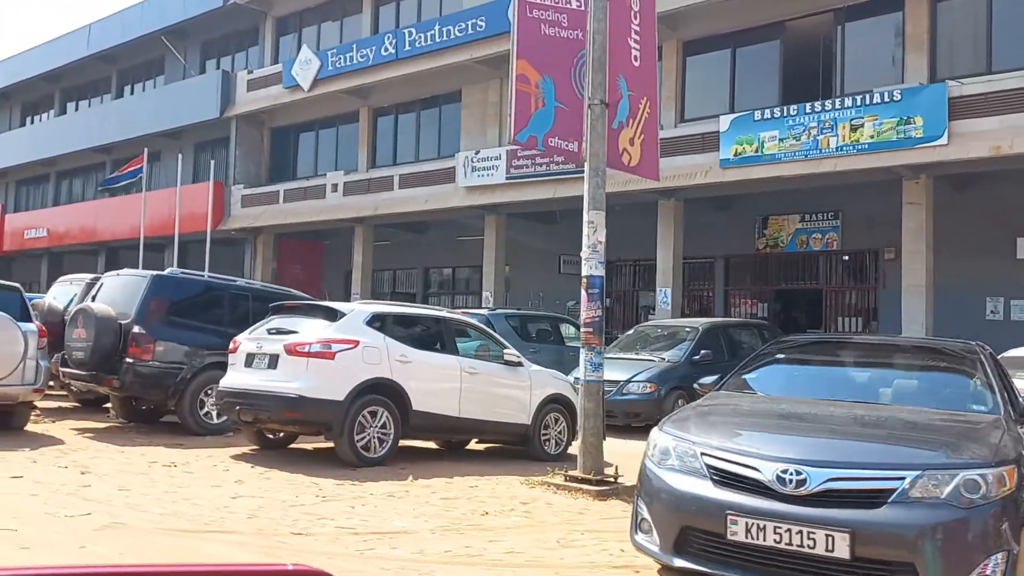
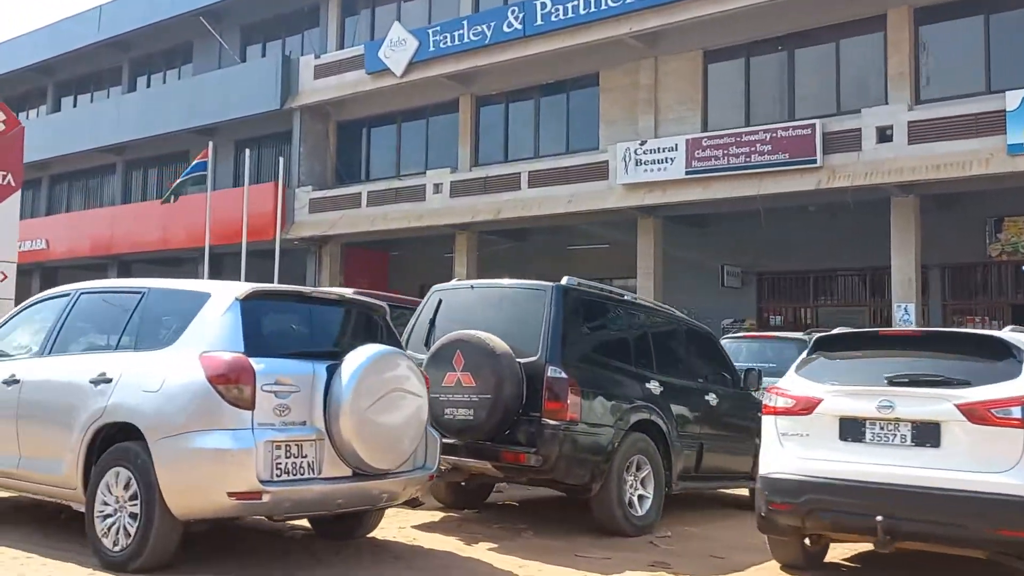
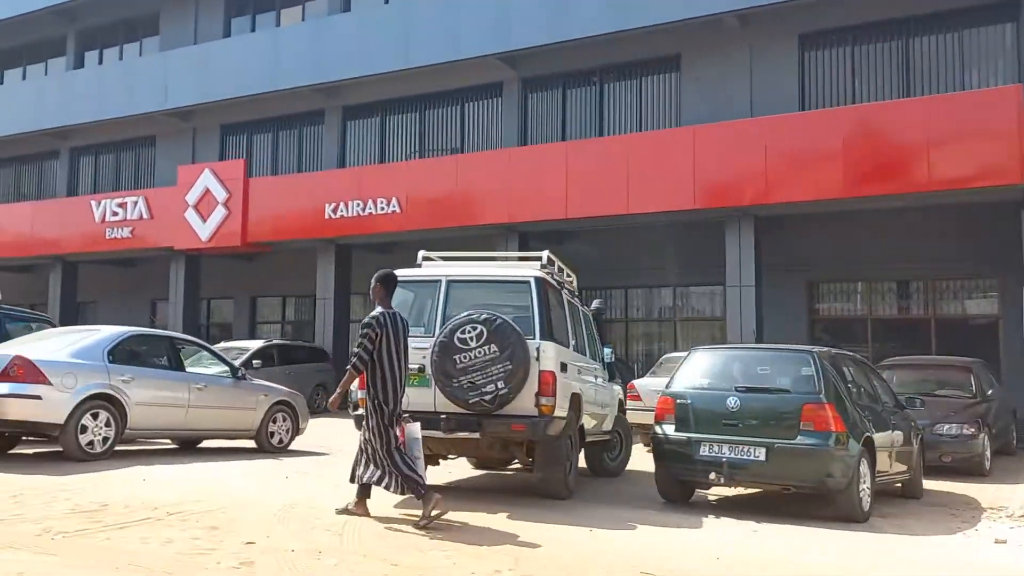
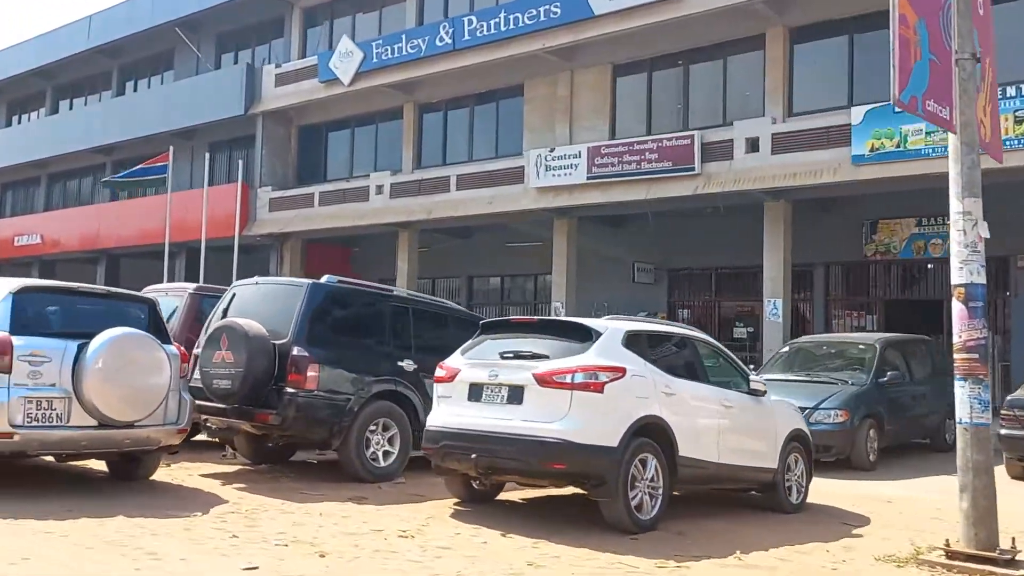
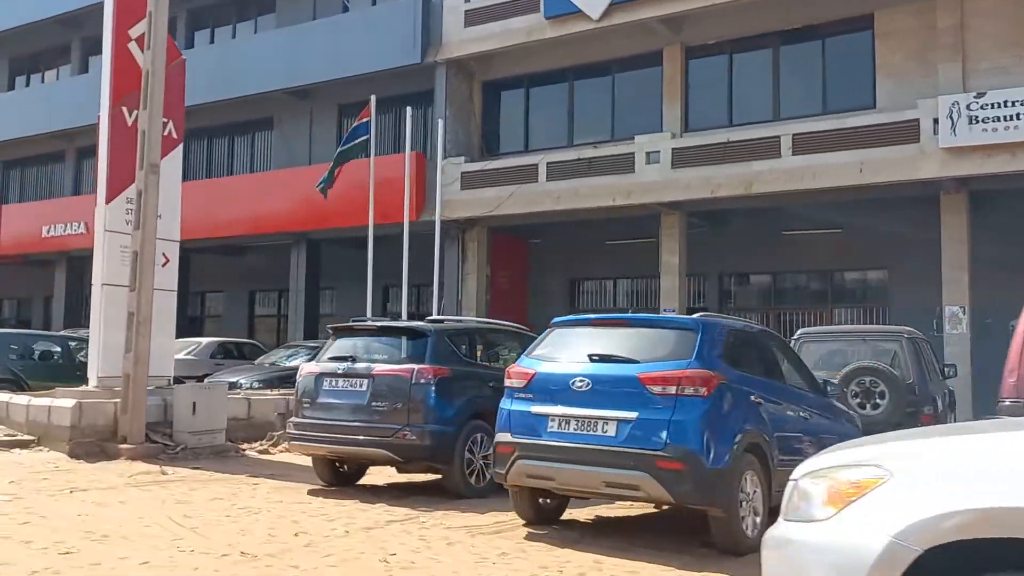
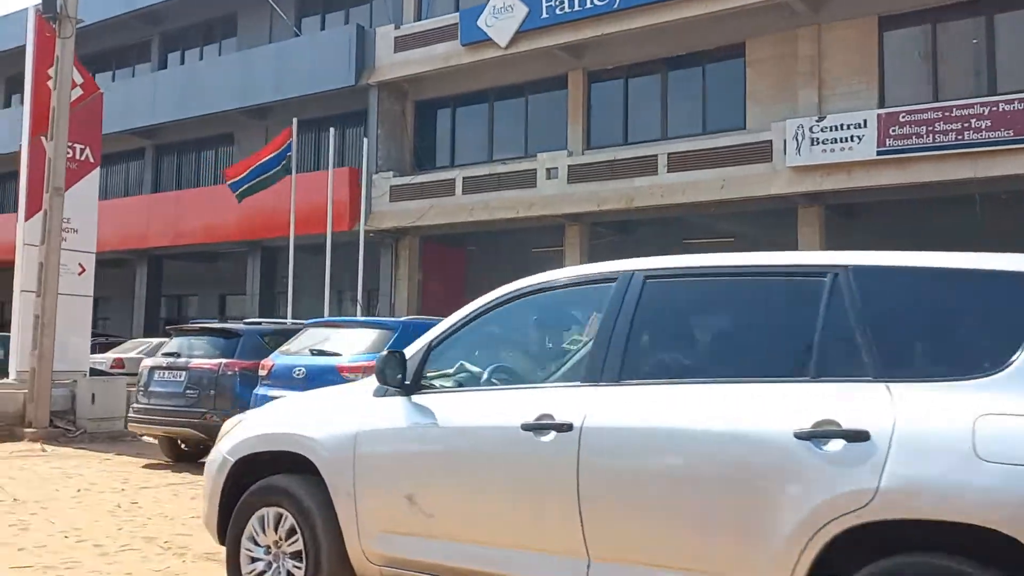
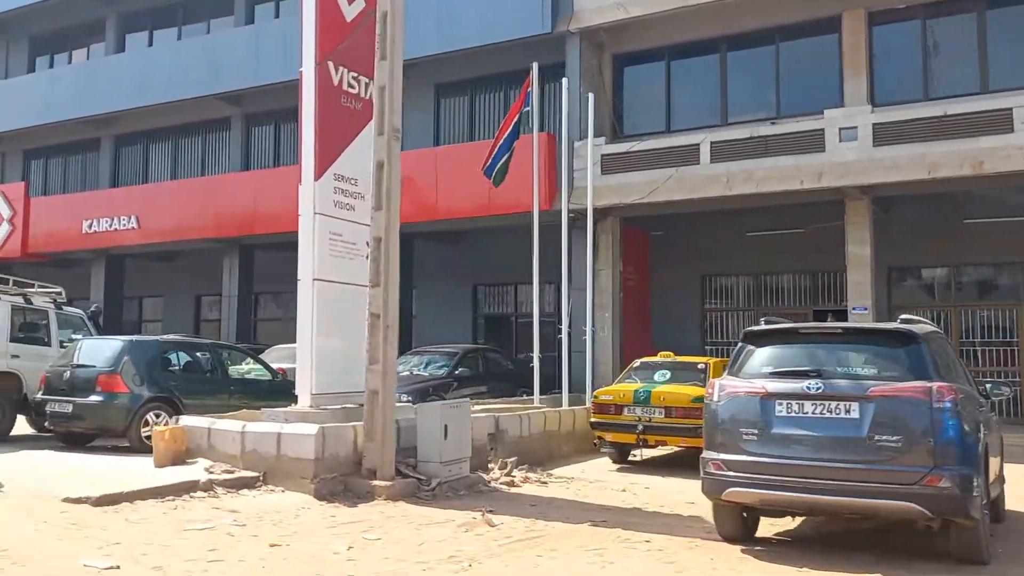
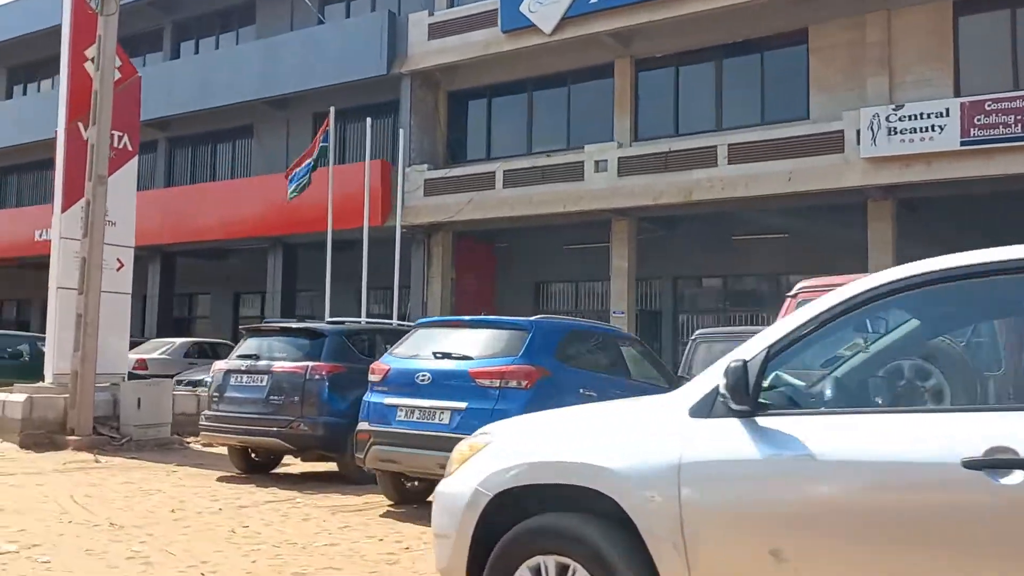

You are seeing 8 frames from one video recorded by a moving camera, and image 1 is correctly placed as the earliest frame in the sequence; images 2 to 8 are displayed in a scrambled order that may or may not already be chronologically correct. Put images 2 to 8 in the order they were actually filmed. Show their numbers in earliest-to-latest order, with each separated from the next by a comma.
4, 2, 6, 8, 5, 7, 3
